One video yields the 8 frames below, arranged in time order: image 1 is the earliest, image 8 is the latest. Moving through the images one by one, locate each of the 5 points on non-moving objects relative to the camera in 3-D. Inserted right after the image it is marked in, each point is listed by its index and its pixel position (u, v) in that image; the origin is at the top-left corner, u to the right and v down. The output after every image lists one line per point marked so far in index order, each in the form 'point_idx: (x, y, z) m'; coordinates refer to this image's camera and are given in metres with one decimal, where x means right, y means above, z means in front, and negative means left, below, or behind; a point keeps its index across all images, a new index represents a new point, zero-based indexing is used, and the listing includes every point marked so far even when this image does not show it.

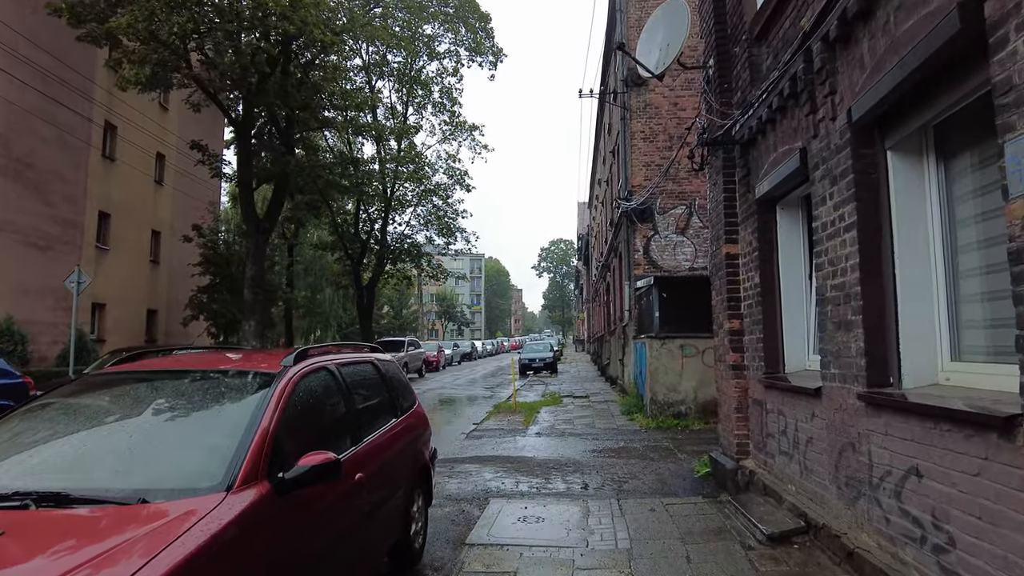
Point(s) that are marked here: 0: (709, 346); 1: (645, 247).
0: (+3.5, -1.0, +11.8) m
1: (+3.1, +1.0, +15.3) m
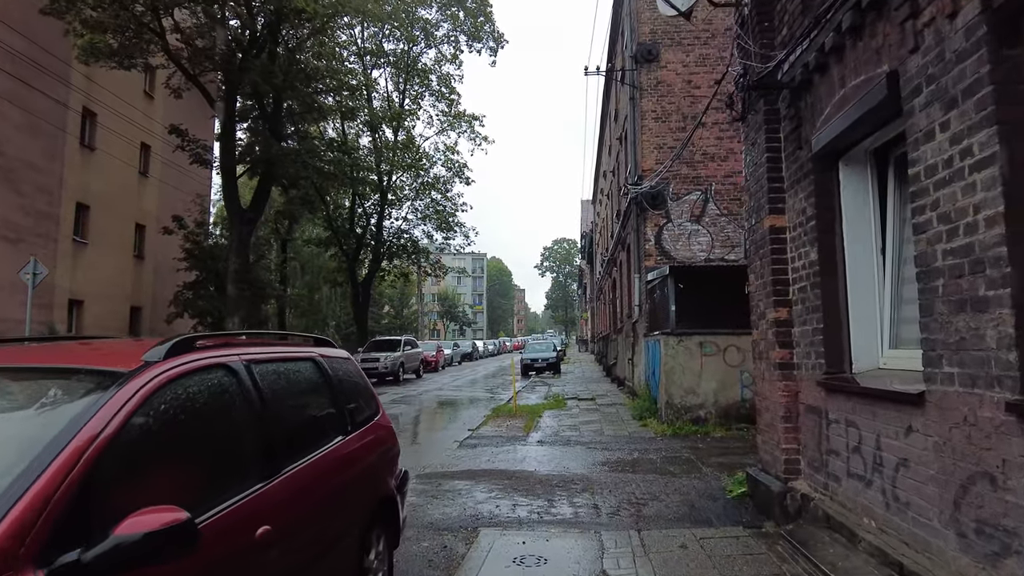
0: (+3.5, -0.9, +10.5) m
1: (+3.1, +1.1, +14.1) m
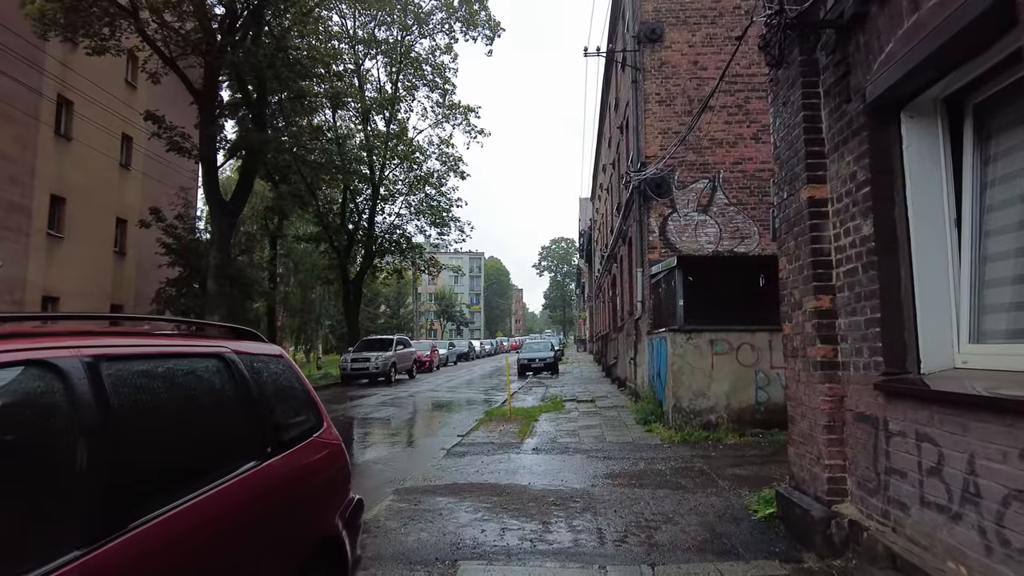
0: (+3.4, -0.8, +9.6) m
1: (+3.0, +1.2, +13.2) m
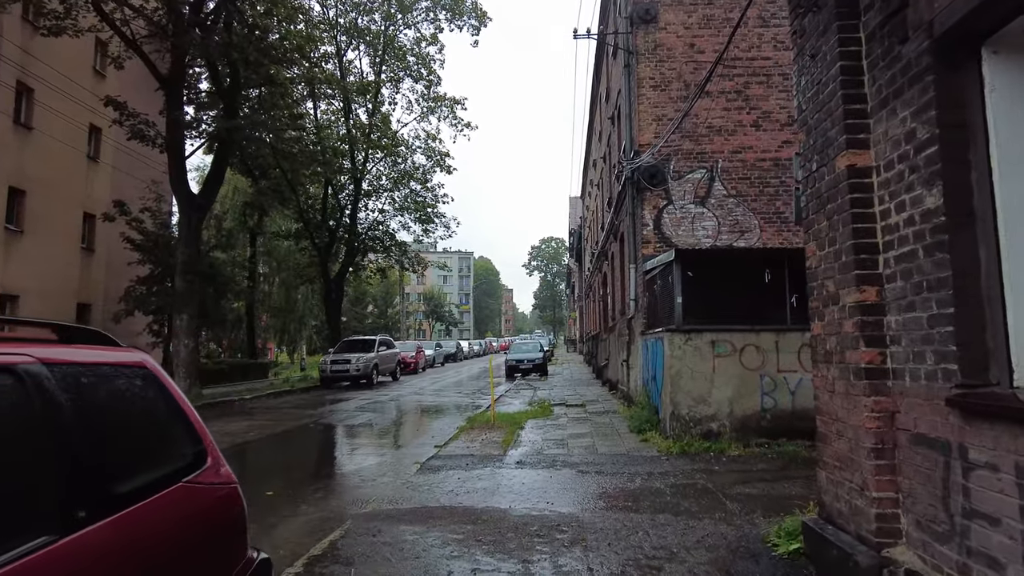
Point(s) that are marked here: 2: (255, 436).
0: (+3.2, -0.7, +8.8) m
1: (+2.7, +1.3, +12.3) m
2: (-4.9, -2.8, +12.8) m
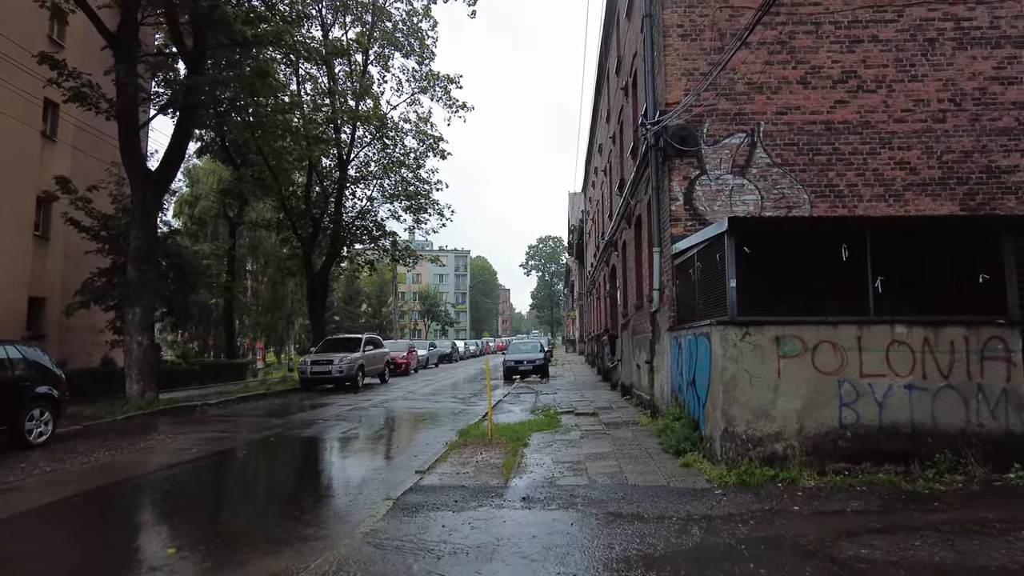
0: (+3.2, -0.5, +6.8) m
1: (+2.7, +1.5, +10.3) m
2: (-4.9, -2.6, +10.8) m
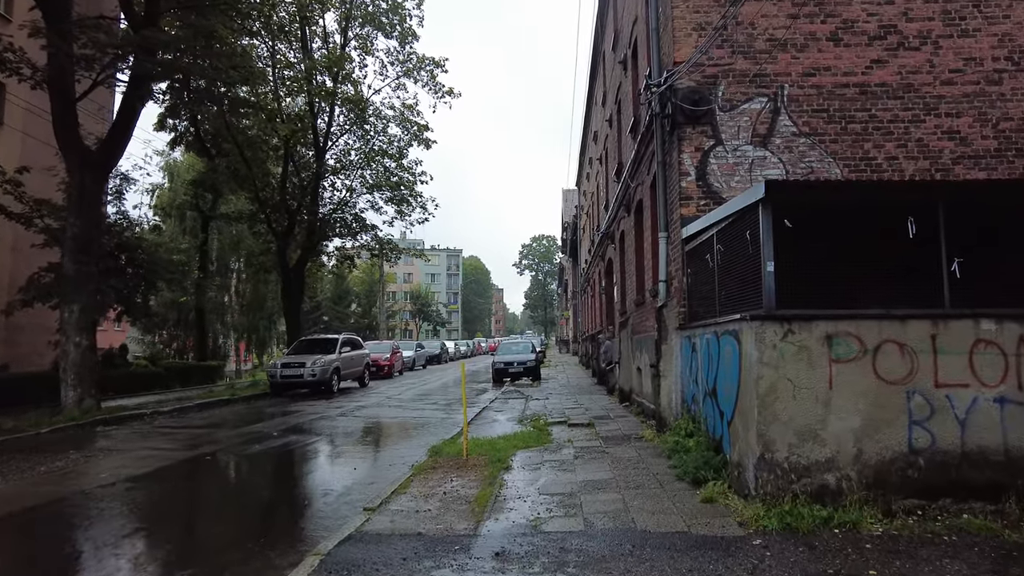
0: (+3.0, -0.4, +5.2) m
1: (+2.5, +1.6, +8.8) m
2: (-5.1, -2.5, +9.1) m
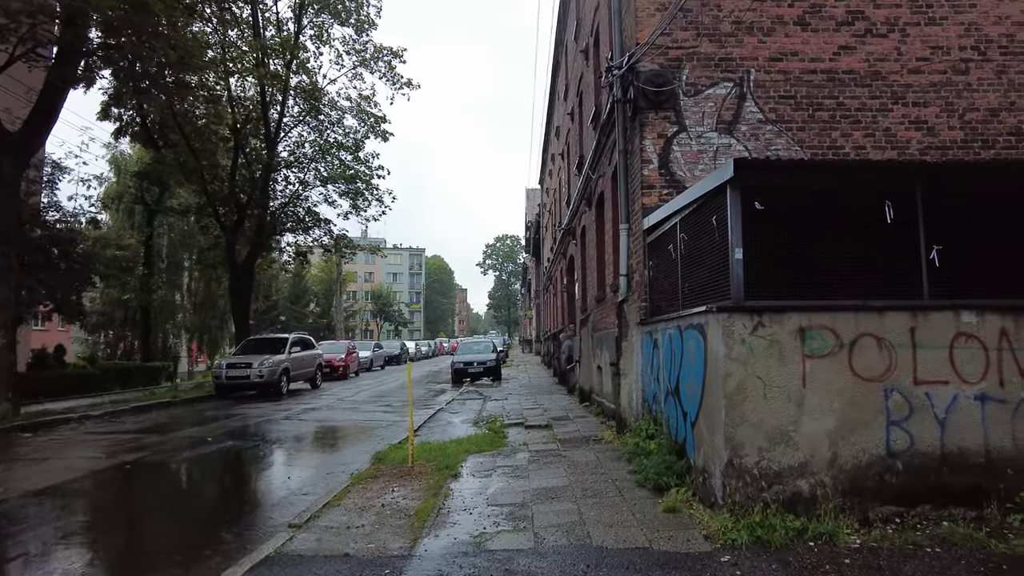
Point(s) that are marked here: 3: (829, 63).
0: (+2.6, -0.3, +4.8) m
1: (+1.9, +1.7, +8.3) m
2: (-5.7, -2.4, +8.3) m
3: (+4.1, +2.9, +8.6) m
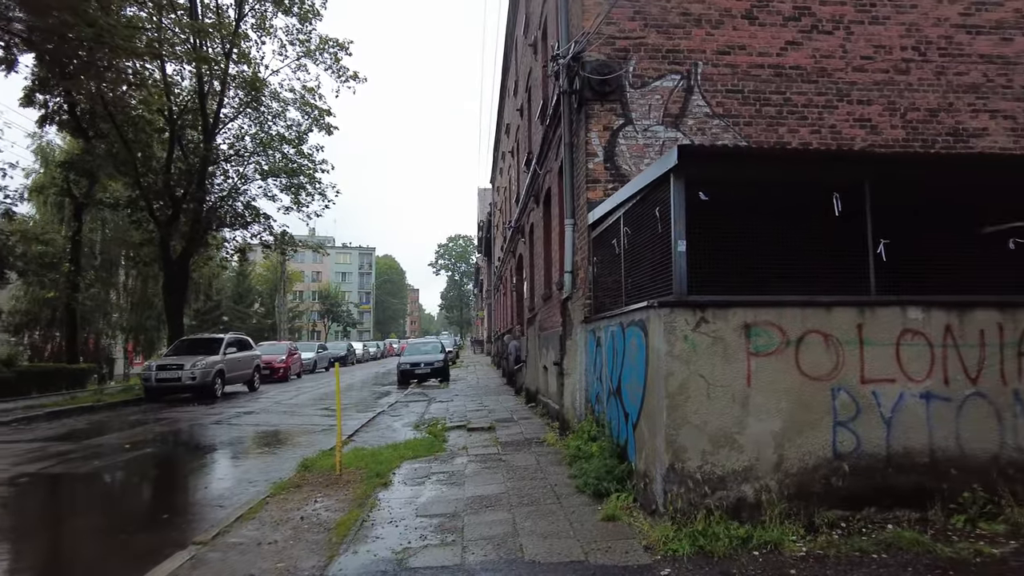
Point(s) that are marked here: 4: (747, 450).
0: (+2.1, -0.3, +4.6) m
1: (+1.1, +1.7, +8.0) m
2: (-6.4, -2.3, +7.5) m
3: (+3.4, +2.9, +8.5) m
4: (+1.6, -1.1, +4.4) m
